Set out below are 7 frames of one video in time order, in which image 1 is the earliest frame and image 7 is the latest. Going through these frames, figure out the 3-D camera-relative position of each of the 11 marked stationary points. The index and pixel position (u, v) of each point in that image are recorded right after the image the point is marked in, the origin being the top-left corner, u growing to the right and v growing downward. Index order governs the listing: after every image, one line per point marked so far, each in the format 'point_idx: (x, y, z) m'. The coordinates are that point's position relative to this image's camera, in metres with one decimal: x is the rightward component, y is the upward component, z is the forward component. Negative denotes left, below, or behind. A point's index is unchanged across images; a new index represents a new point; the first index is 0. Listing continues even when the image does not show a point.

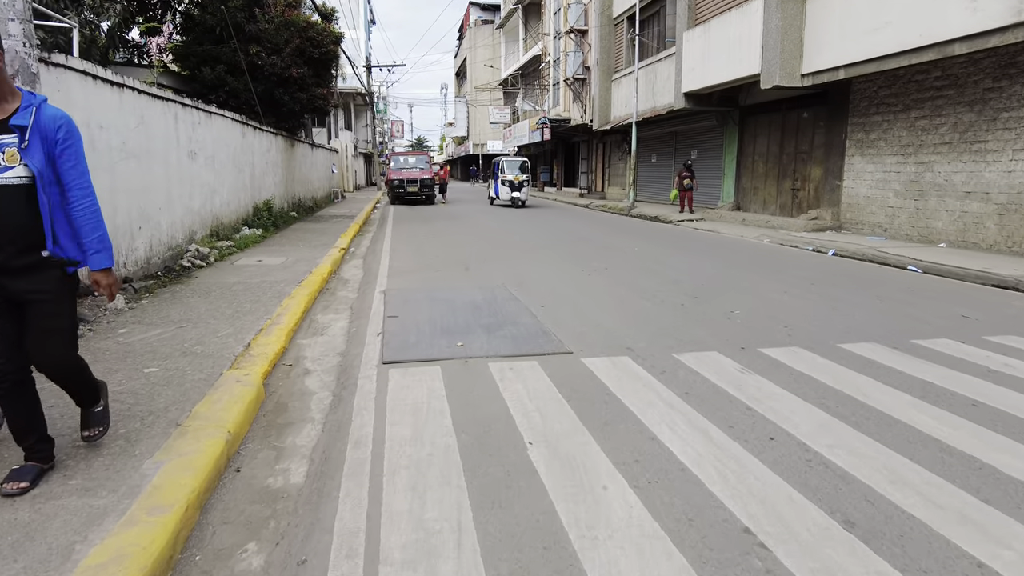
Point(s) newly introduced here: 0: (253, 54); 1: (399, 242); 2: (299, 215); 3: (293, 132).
0: (-6.2, +5.5, +15.3) m
1: (-2.1, +0.8, +12.3) m
2: (-5.8, +1.9, +17.6) m
3: (-6.2, +4.4, +18.4) m
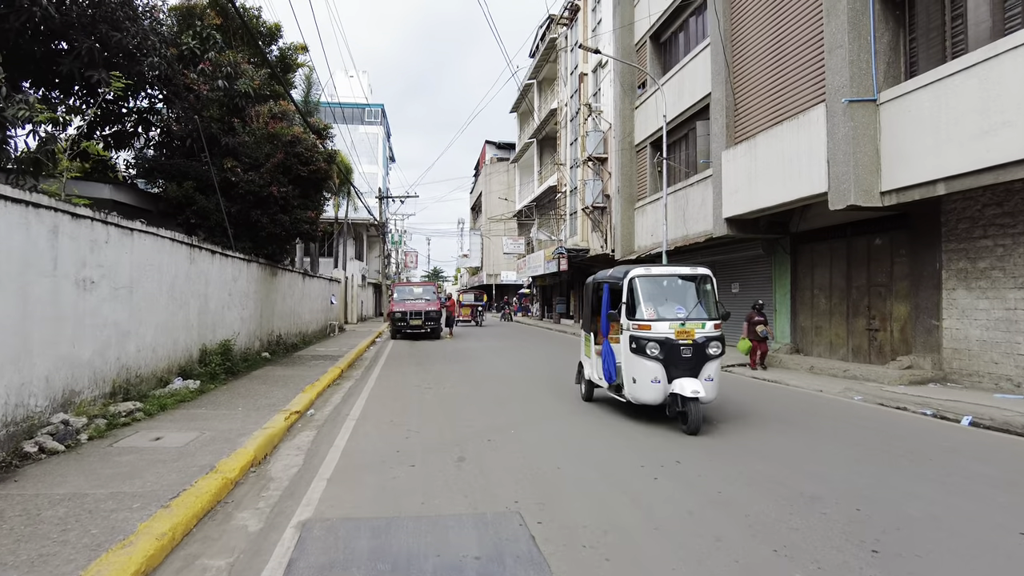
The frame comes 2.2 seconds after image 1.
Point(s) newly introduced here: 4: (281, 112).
0: (-5.8, +2.4, +13.3) m
1: (-1.8, -1.6, +9.3) m
2: (-5.4, -1.6, +14.8) m
3: (-5.8, +0.7, +16.1) m
4: (-5.1, +3.9, +14.3) m
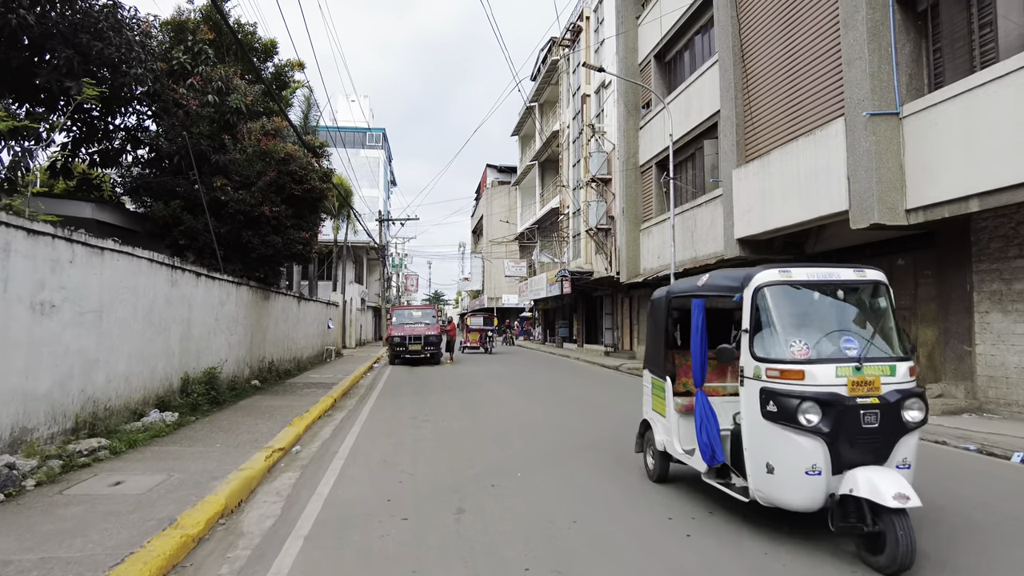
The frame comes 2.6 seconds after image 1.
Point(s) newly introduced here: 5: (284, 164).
0: (-5.8, +2.0, +12.7) m
1: (-1.8, -1.9, +8.6) m
2: (-5.4, -2.1, +14.1) m
3: (-5.8, +0.1, +15.4) m
4: (-5.0, +3.4, +13.7) m
5: (-4.7, +2.6, +13.4) m
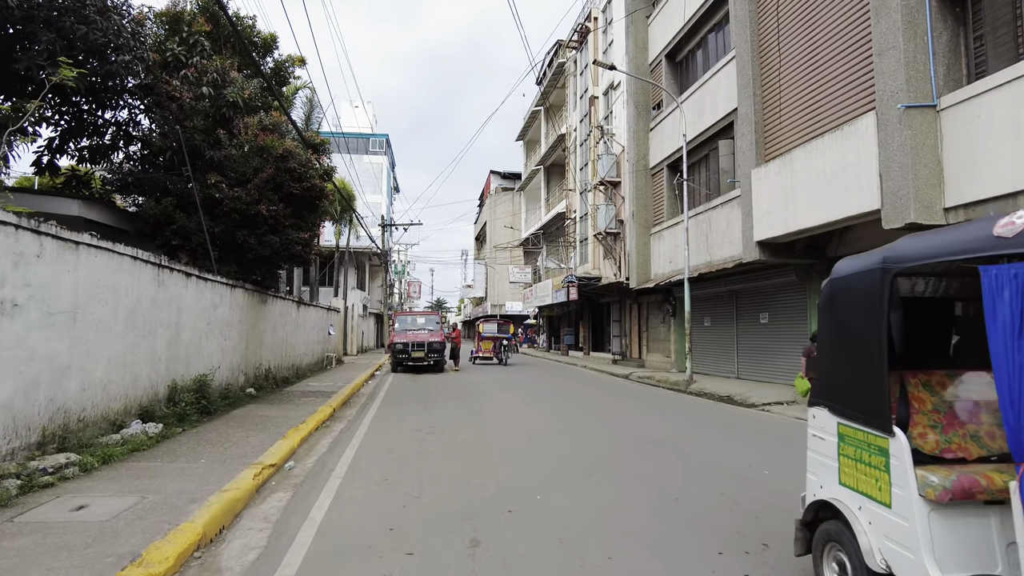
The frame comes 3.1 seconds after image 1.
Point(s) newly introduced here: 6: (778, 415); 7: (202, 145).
0: (-5.6, +1.9, +12.1) m
1: (-1.6, -1.9, +7.9) m
2: (-5.2, -2.1, +13.4) m
3: (-5.6, 0.0, +14.7) m
4: (-4.8, +3.3, +13.1) m
5: (-4.5, +2.5, +12.8) m
6: (+5.0, -2.4, +12.2) m
7: (-5.8, +2.7, +12.2) m
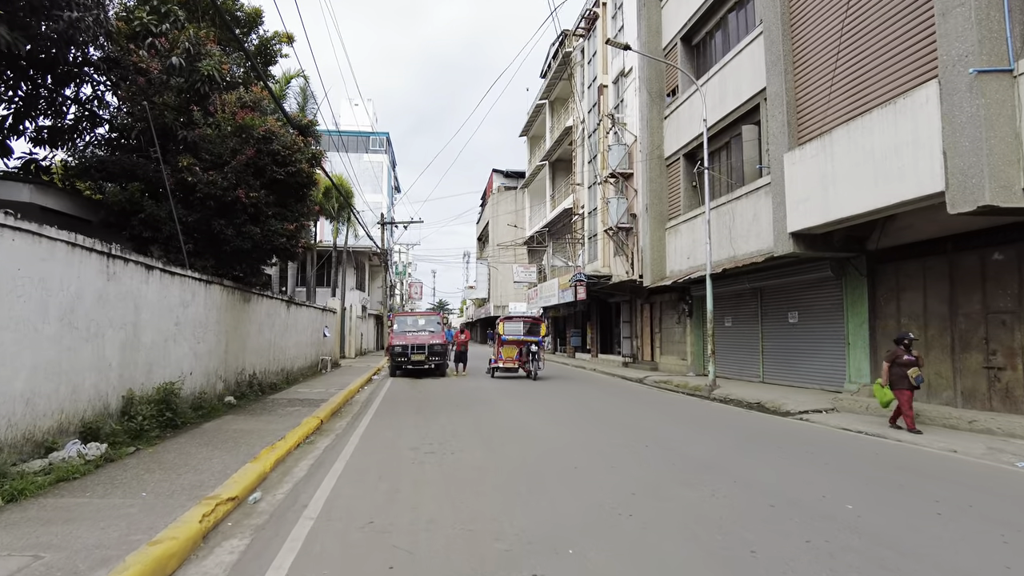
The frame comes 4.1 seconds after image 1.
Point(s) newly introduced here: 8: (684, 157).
0: (-5.4, +2.0, +10.7) m
1: (-1.4, -1.9, +6.5) m
2: (-5.0, -2.1, +12.1) m
3: (-5.4, +0.1, +13.4) m
4: (-4.6, +3.4, +11.7) m
5: (-4.3, +2.6, +11.4) m
6: (+5.2, -2.3, +10.9) m
7: (-5.6, +2.7, +10.8) m
8: (+5.2, +3.9, +19.7) m
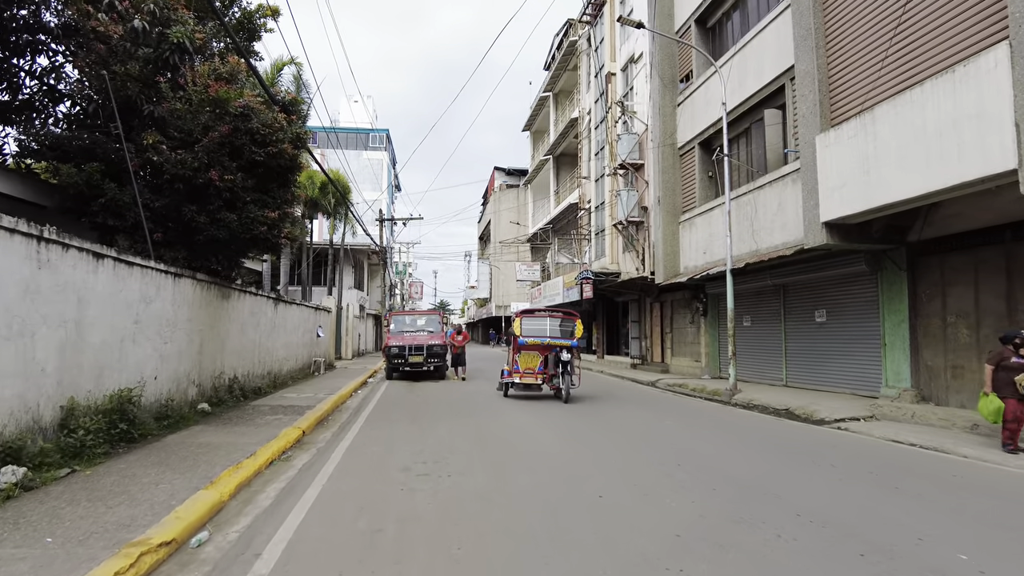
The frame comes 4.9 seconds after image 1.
0: (-5.3, +2.1, +9.5) m
1: (-1.4, -1.8, +5.3) m
2: (-4.9, -2.0, +10.8) m
3: (-5.3, +0.2, +12.2) m
4: (-4.5, +3.4, +10.5) m
5: (-4.2, +2.6, +10.2) m
6: (+5.3, -2.2, +9.6) m
7: (-5.5, +2.8, +9.7) m
8: (+5.3, +4.0, +18.5) m
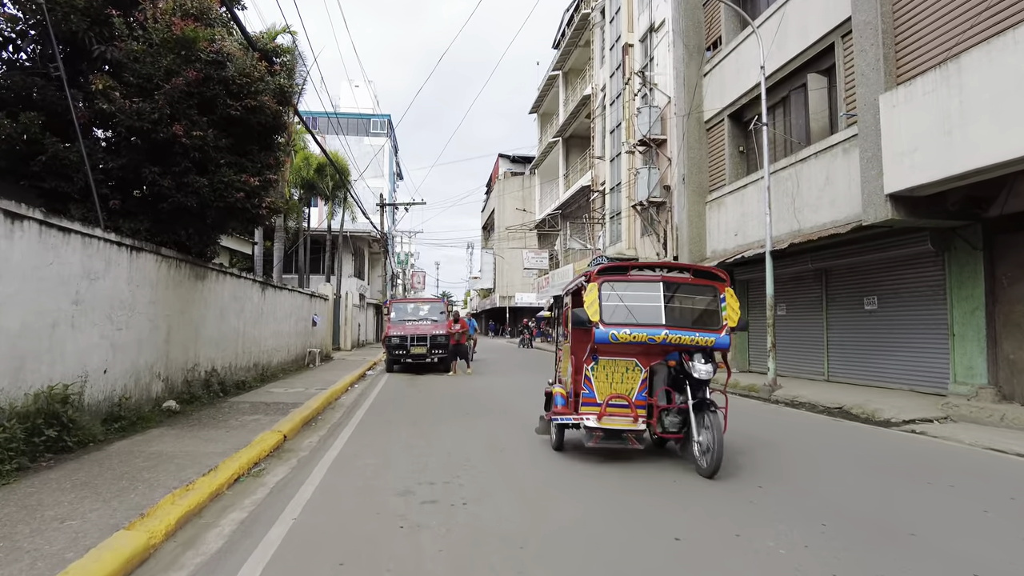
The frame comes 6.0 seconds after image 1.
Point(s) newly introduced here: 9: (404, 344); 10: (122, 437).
0: (-5.0, +2.4, +7.9) m
1: (-1.1, -1.5, +3.7) m
2: (-4.6, -1.7, +9.3) m
3: (-5.0, +0.5, +10.6) m
4: (-4.3, +3.8, +8.9) m
5: (-4.0, +3.0, +8.6) m
6: (+5.5, -1.9, +8.1) m
7: (-5.3, +3.1, +8.0) m
8: (+5.6, +4.4, +16.8) m
9: (-3.0, -1.6, +18.2) m
10: (-4.2, -1.6, +7.0) m
